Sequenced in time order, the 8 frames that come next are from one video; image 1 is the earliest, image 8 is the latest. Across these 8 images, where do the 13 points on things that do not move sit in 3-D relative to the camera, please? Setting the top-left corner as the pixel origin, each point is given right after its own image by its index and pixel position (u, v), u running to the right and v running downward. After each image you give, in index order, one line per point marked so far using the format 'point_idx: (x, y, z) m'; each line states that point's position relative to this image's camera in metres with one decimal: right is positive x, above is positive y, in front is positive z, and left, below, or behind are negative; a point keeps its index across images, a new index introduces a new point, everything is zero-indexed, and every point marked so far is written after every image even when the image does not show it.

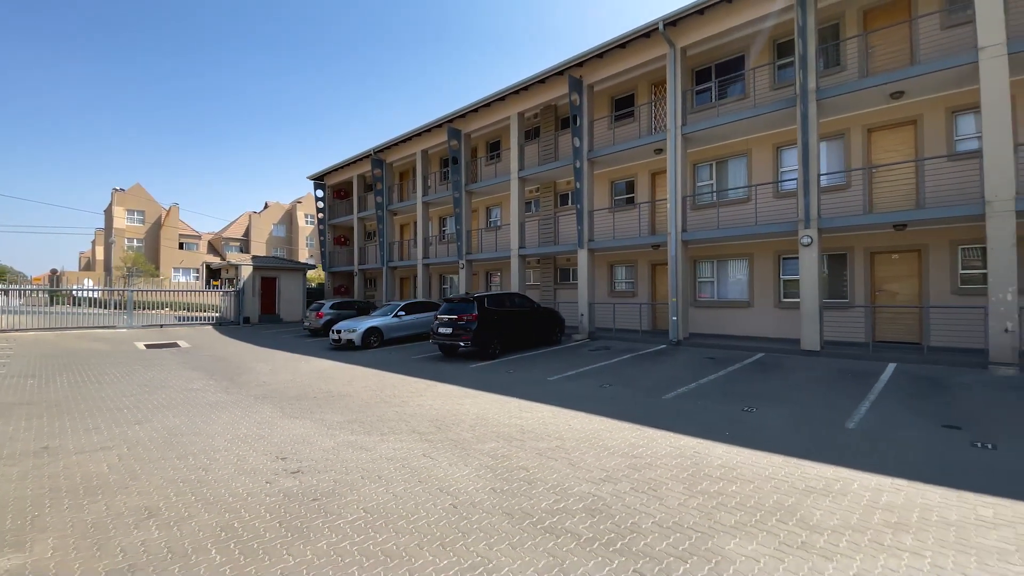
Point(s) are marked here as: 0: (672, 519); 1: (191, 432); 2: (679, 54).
0: (+1.2, -1.8, +3.8) m
1: (-4.1, -1.8, +6.2) m
2: (+4.6, +6.5, +13.6) m
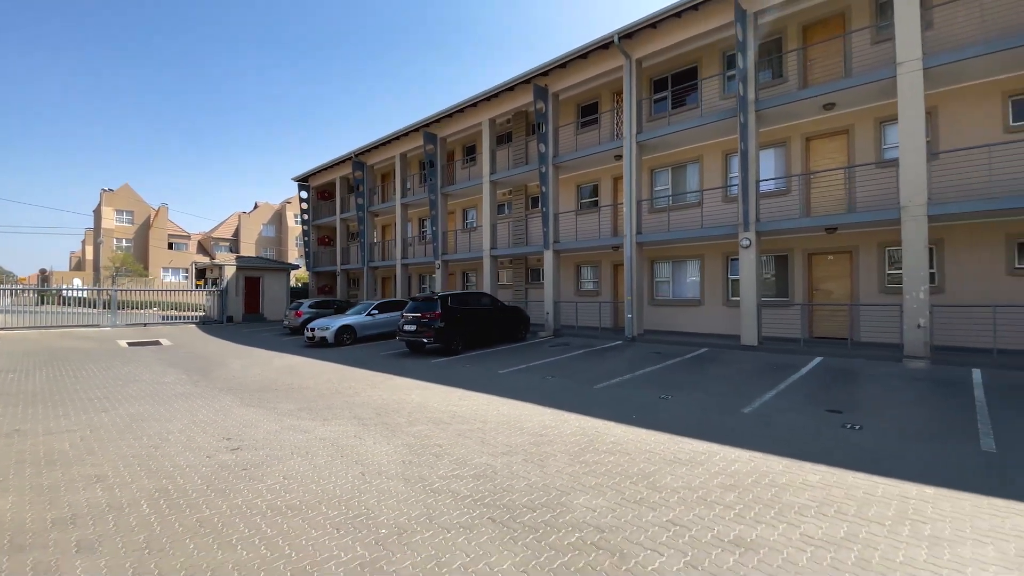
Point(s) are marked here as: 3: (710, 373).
0: (+0.3, -1.8, +4.5) m
1: (-5.1, -1.8, +6.8) m
2: (+3.6, +6.5, +14.3) m
3: (+3.9, -1.7, +9.6) m
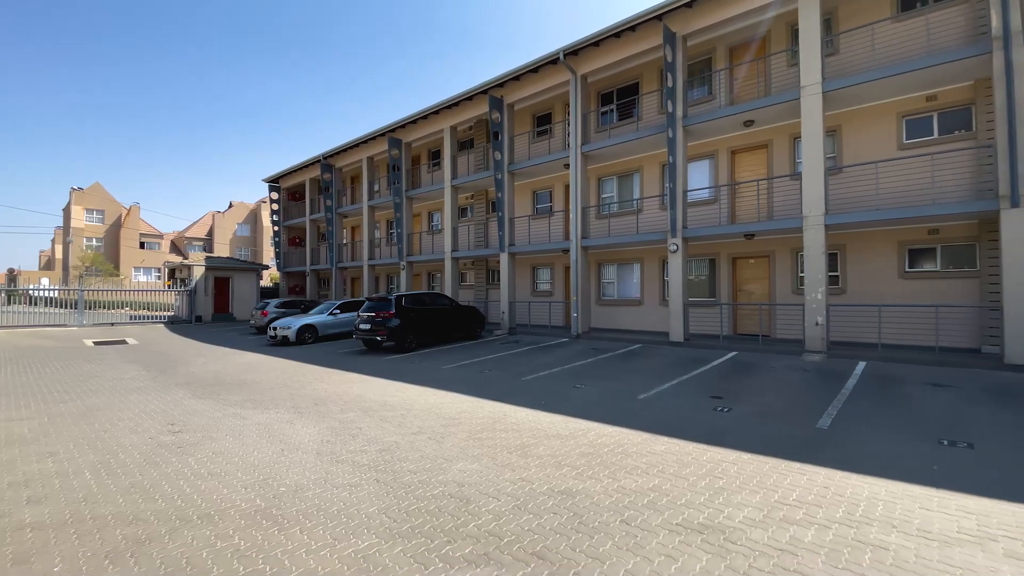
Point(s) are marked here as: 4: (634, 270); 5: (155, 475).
0: (-0.9, -1.8, +5.4) m
1: (-6.3, -1.9, +7.5) m
2: (+2.1, +6.5, +15.2) m
3: (+2.6, -1.7, +10.6) m
4: (+3.9, +0.6, +15.7) m
5: (-3.4, -1.8, +4.6) m
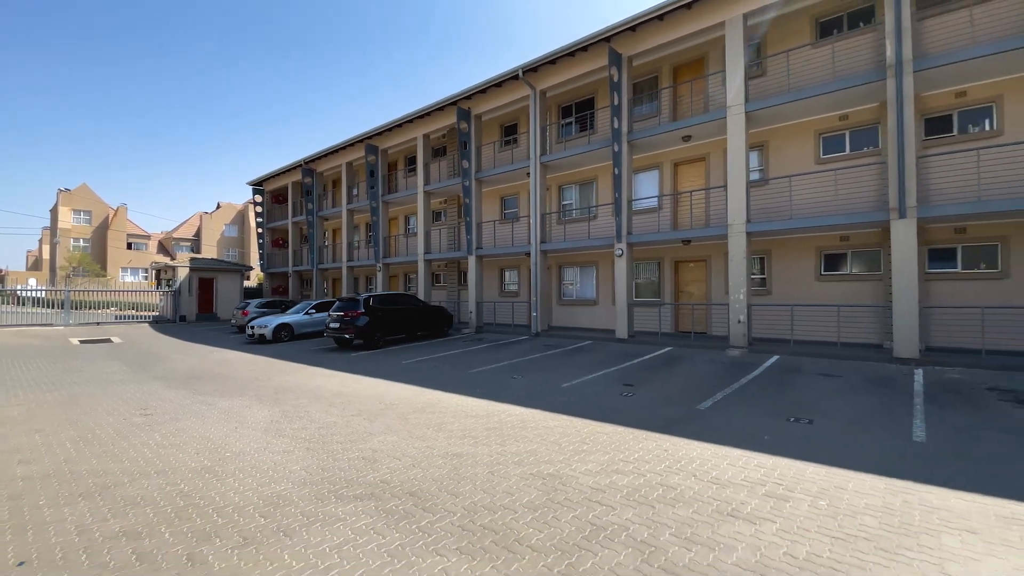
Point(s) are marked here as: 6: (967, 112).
0: (-1.9, -1.8, +6.4) m
1: (-7.4, -1.9, +8.5) m
2: (+0.9, +6.5, +16.3) m
3: (+1.4, -1.8, +11.7) m
4: (+2.7, +0.6, +16.8) m
5: (-4.5, -1.8, +5.6) m
6: (+10.1, +3.9, +10.8) m
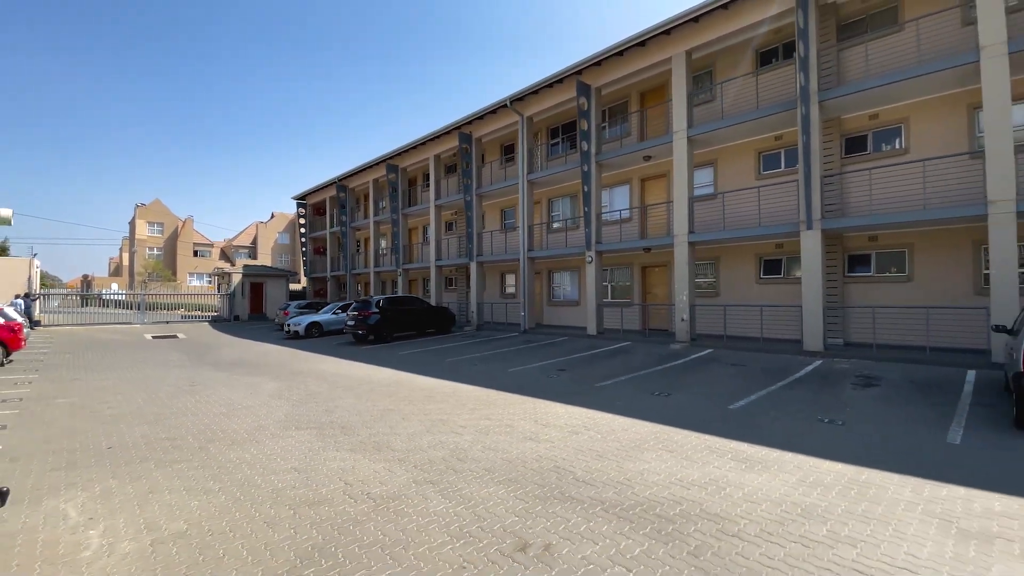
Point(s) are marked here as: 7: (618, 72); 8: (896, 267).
0: (-3.2, -1.9, +8.9) m
1: (-8.4, -2.0, +11.4) m
2: (+0.5, +6.4, +18.5) m
3: (+0.7, -1.9, +13.8) m
4: (+2.4, +0.5, +18.8) m
5: (-5.8, -1.9, +8.3) m
6: (+9.2, +3.9, +12.1) m
7: (+3.4, +6.9, +15.6) m
8: (+9.2, +0.5, +11.6) m
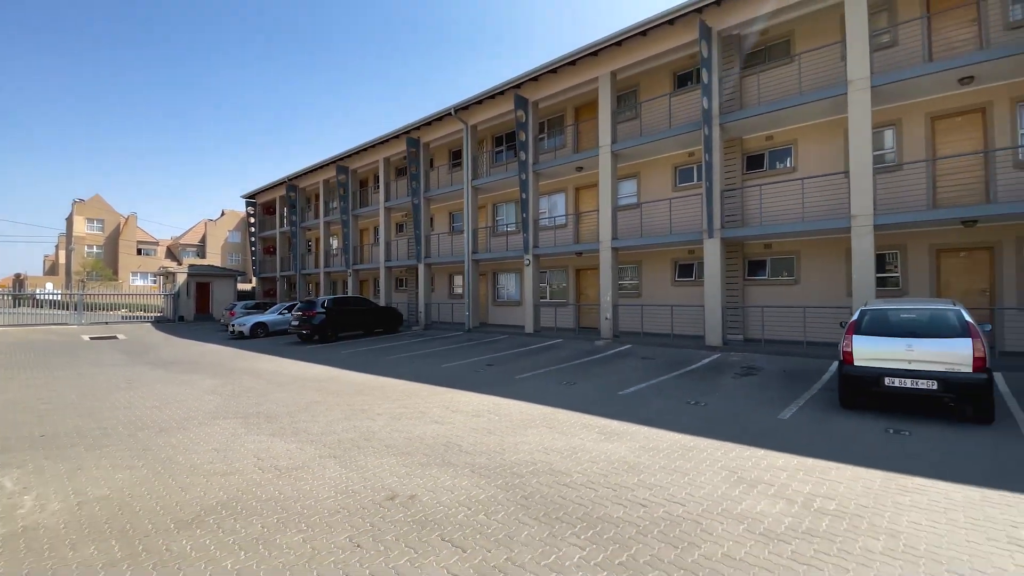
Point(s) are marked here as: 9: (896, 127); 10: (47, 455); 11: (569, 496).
0: (-4.7, -2.0, +9.5) m
1: (-10.1, -2.0, +11.6) m
2: (-1.7, +6.3, +19.3) m
3: (-1.2, -1.9, +14.7) m
4: (+0.1, +0.4, +19.8) m
5: (-7.2, -1.9, +8.7) m
6: (+7.4, +3.8, +13.6) m
7: (+1.4, +6.9, +16.7) m
8: (+7.4, +0.4, +13.2) m
9: (+9.6, +4.0, +12.2) m
10: (-5.2, -1.9, +5.4) m
11: (+0.5, -1.8, +4.3) m
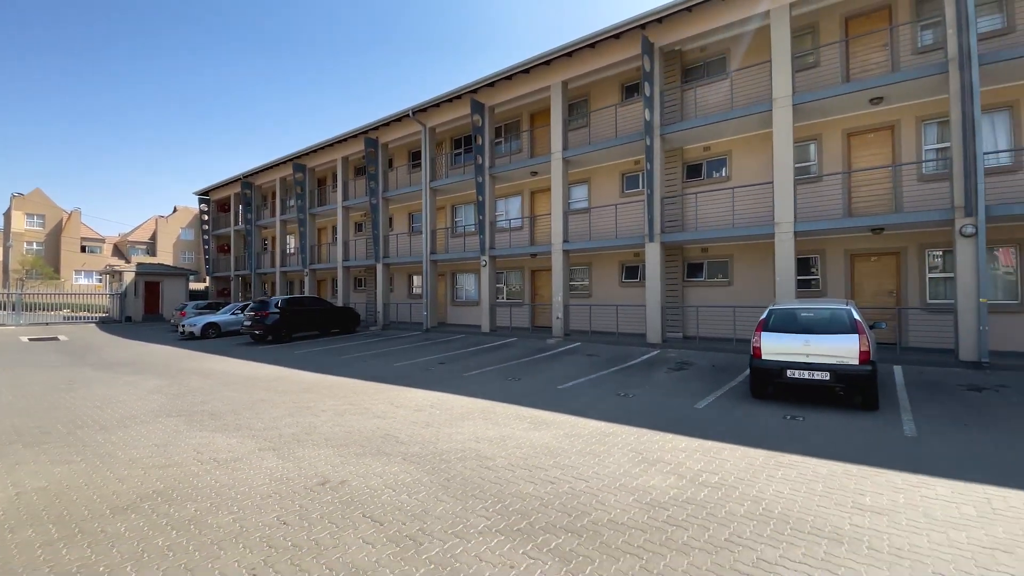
0: (-5.8, -2.0, +9.6) m
1: (-11.4, -2.0, +11.4) m
2: (-3.4, +6.3, +19.6) m
3: (-2.7, -1.9, +15.0) m
4: (-1.6, +0.4, +20.2) m
5: (-8.2, -1.9, +8.6) m
6: (+6.0, +3.8, +14.6) m
7: (-0.2, +6.9, +17.2) m
8: (+6.1, +0.4, +14.1) m
9: (+8.3, +4.0, +13.3) m
10: (-6.0, -1.9, +5.5) m
11: (-0.2, -1.9, +4.8) m
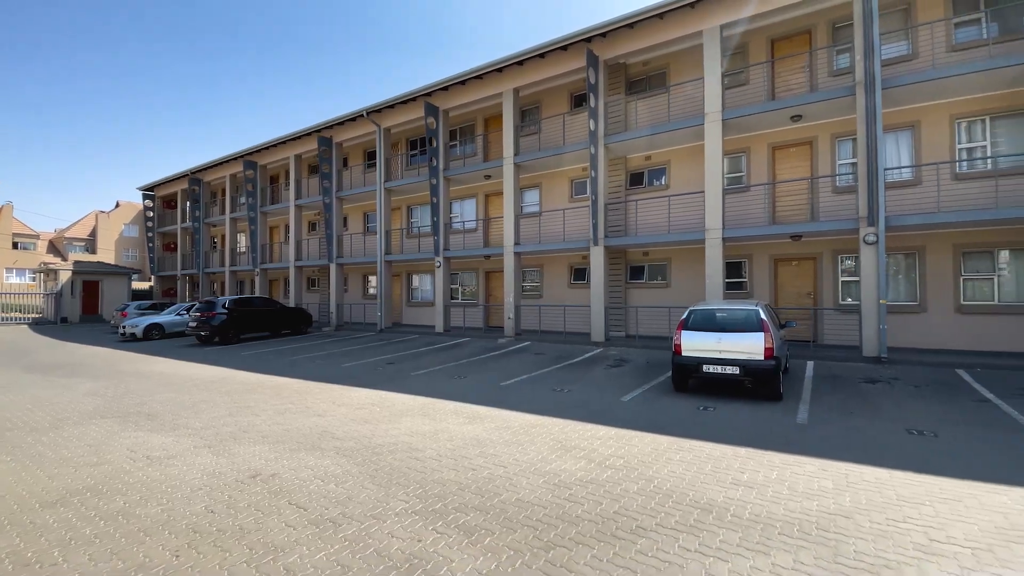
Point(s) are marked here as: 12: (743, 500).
0: (-6.9, -2.0, +9.5) m
1: (-12.6, -2.0, +10.9) m
2: (-5.3, +6.3, +19.7) m
3: (-4.2, -1.9, +15.2) m
4: (-3.6, +0.4, +20.4) m
5: (-9.3, -1.9, +8.4) m
6: (+4.5, +3.7, +15.4) m
7: (-1.9, +6.8, +17.6) m
8: (+4.6, +0.4, +14.9) m
9: (+6.8, +3.9, +14.2) m
10: (-6.8, -1.9, +5.5) m
11: (-1.1, -1.9, +5.2) m
12: (+2.1, -1.9, +4.4) m
